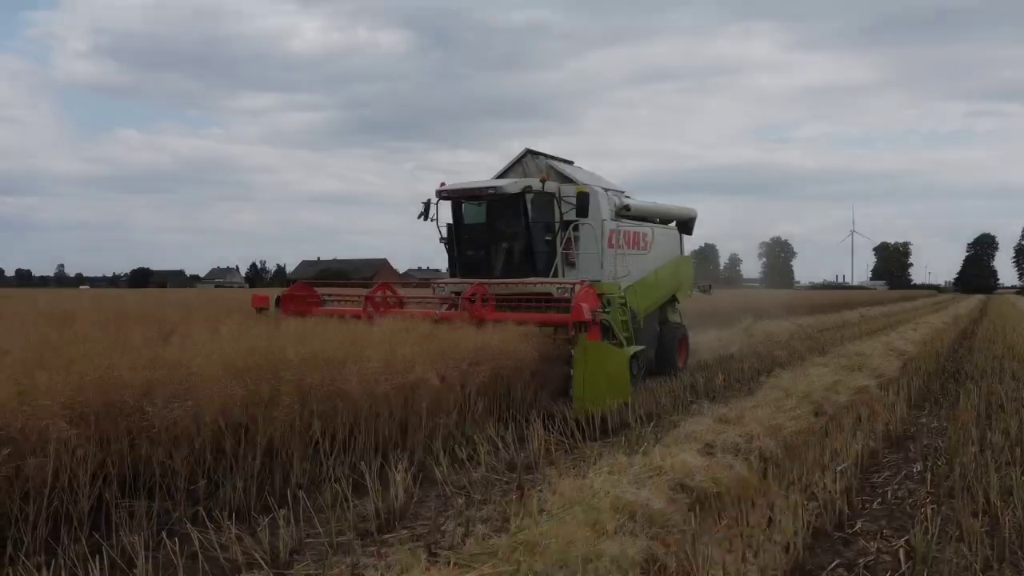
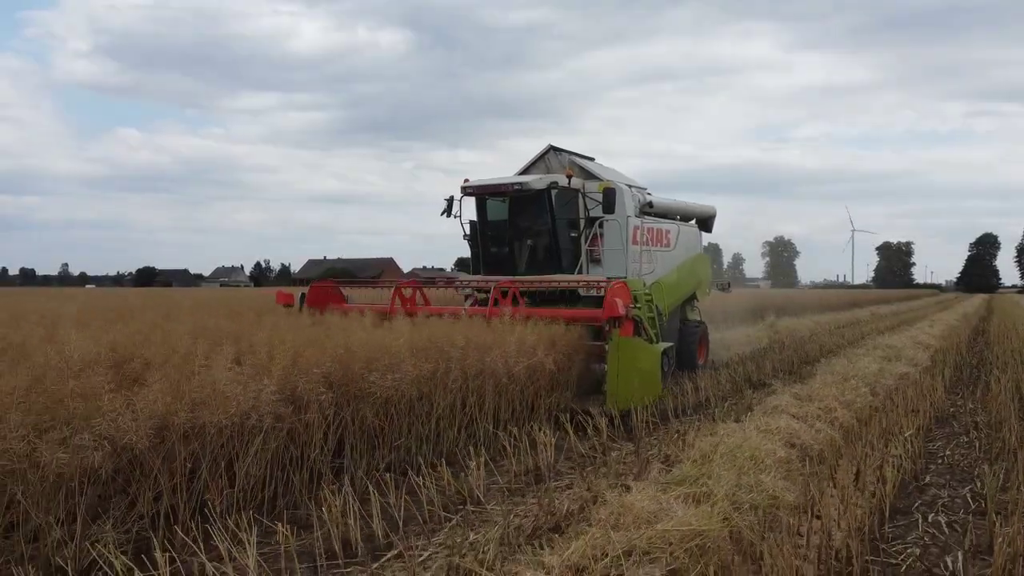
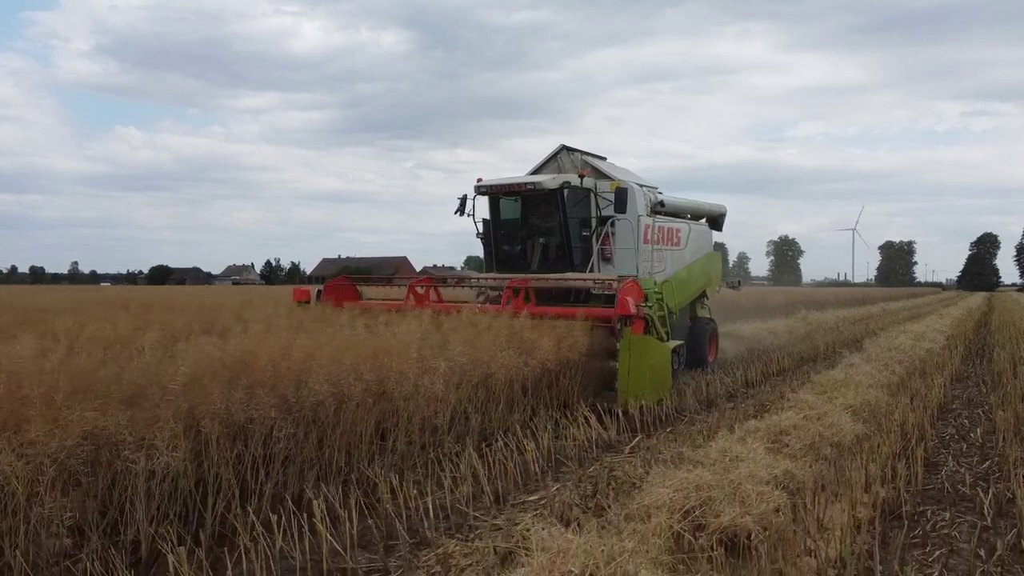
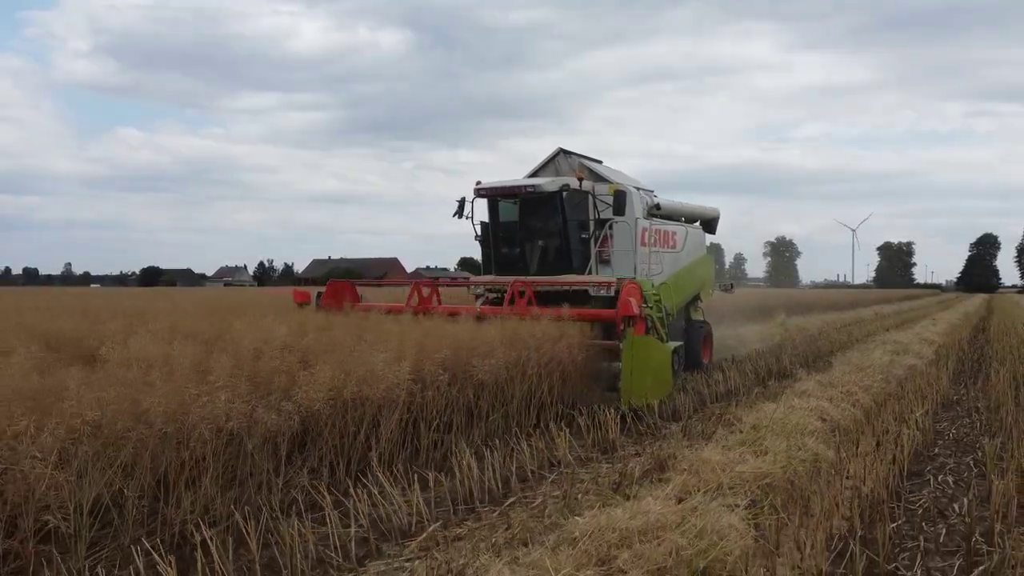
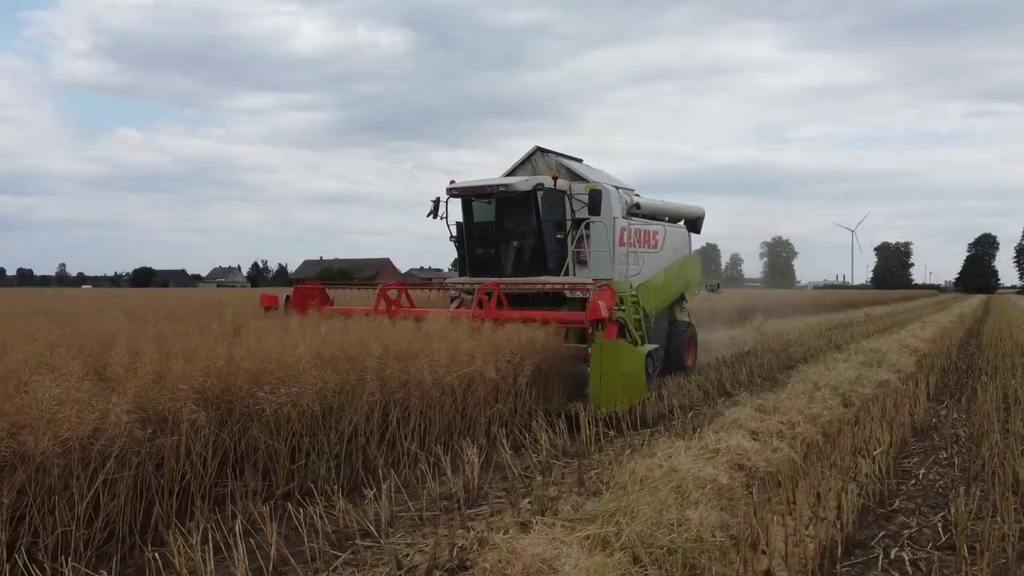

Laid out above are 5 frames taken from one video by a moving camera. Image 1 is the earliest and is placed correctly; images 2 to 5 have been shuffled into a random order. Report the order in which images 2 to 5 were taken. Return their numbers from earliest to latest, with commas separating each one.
5, 2, 4, 3
